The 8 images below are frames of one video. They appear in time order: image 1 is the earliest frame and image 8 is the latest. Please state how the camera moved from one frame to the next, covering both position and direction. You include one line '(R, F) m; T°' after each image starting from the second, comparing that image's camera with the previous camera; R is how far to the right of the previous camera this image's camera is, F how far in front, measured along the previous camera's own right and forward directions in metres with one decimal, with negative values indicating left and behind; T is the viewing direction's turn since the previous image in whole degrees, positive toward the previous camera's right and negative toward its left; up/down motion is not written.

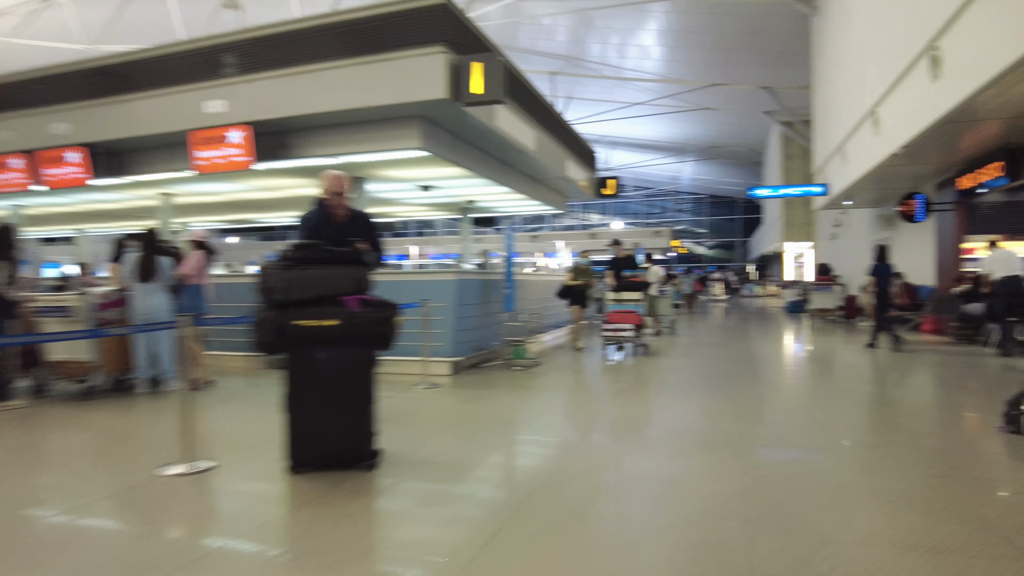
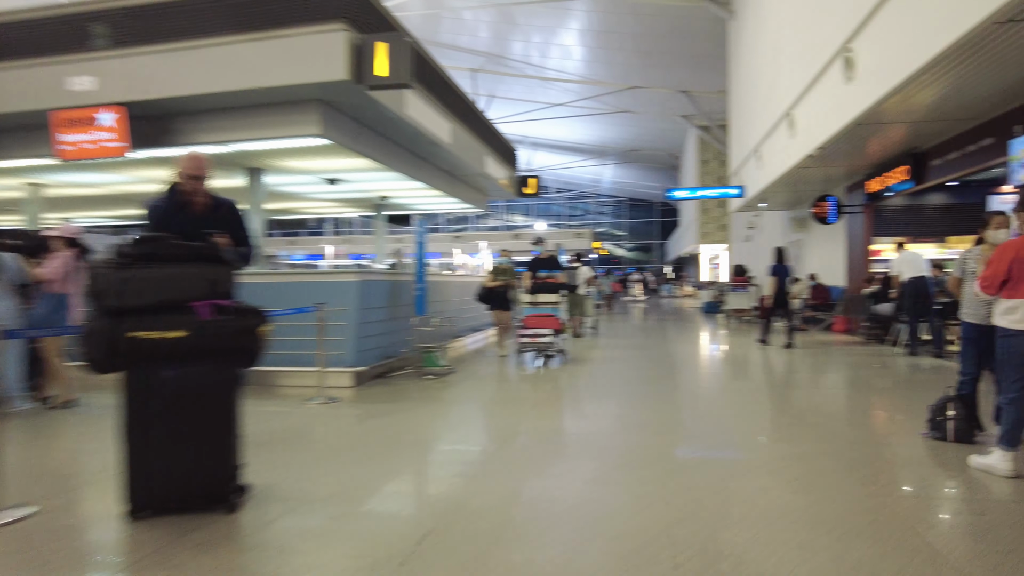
(+0.1, +0.4) m; +7°
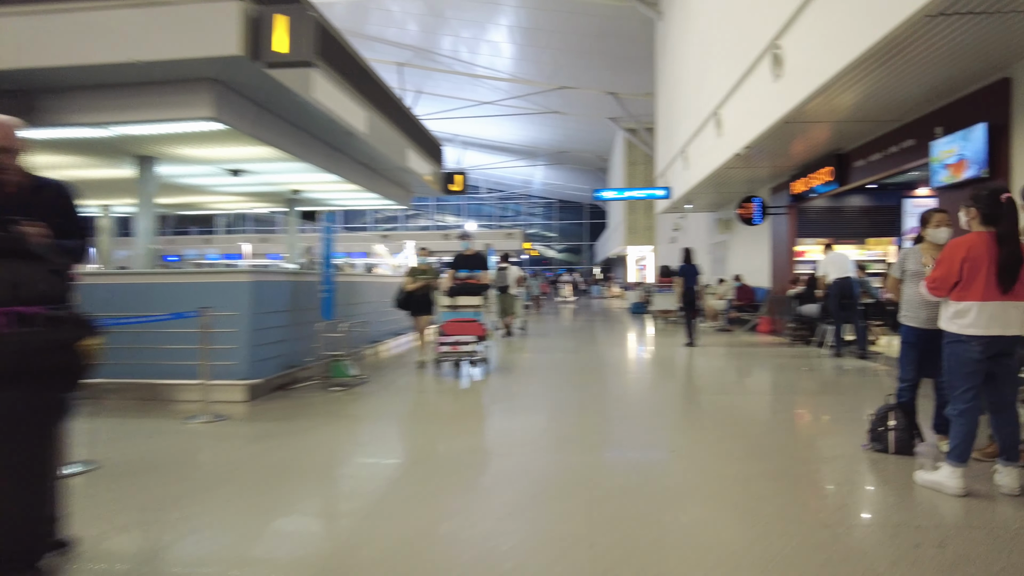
(+0.1, +0.4) m; +6°
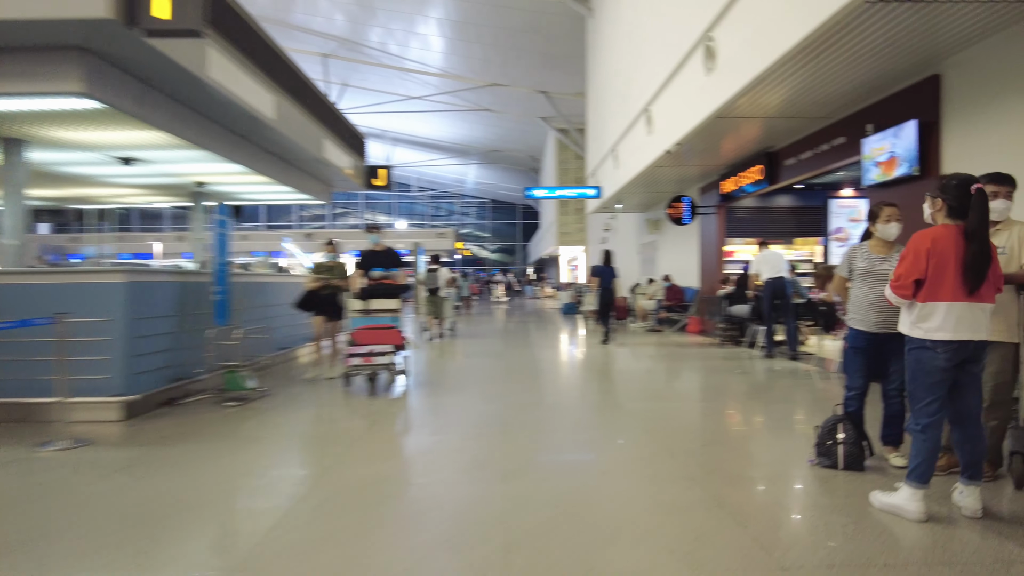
(+0.1, +0.4) m; +6°
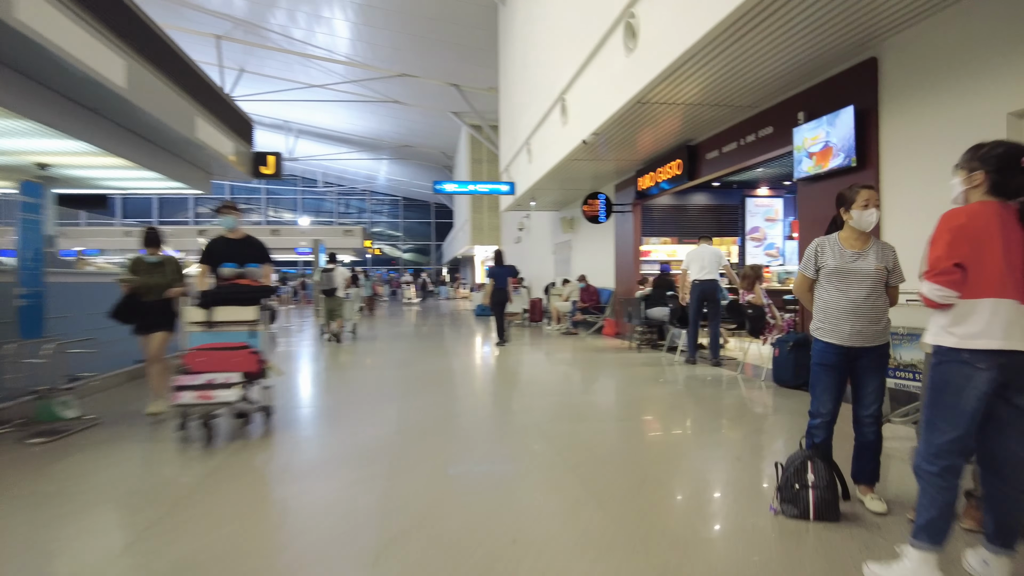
(+0.1, +0.7) m; +7°
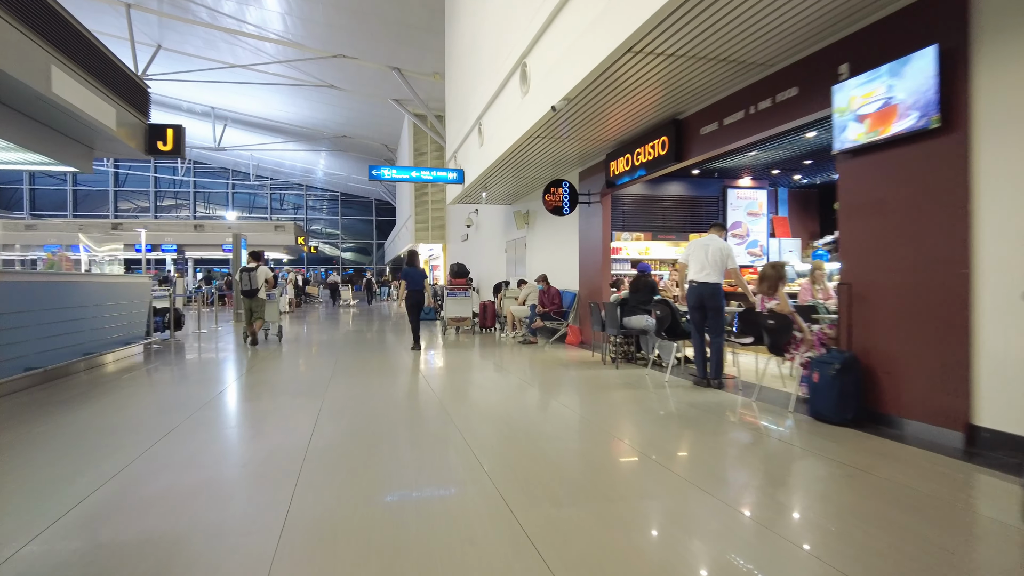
(-0.1, +1.3) m; +5°
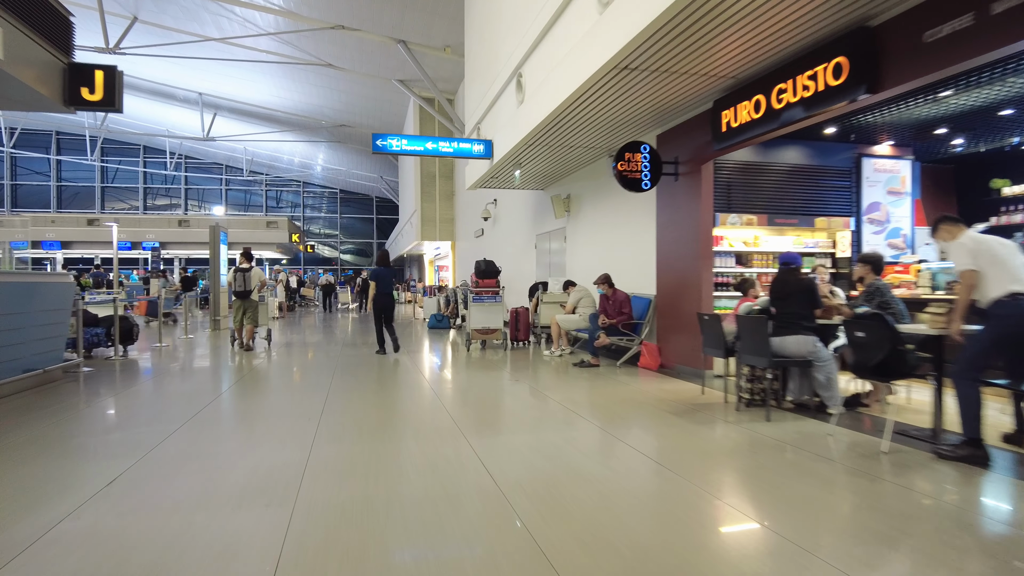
(-0.5, +2.1) m; 0°
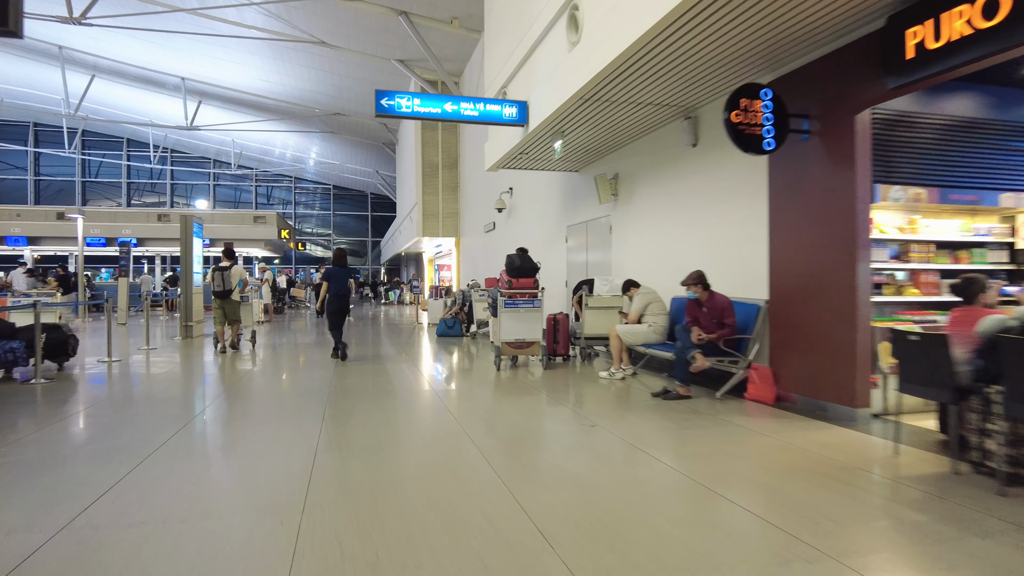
(-0.4, +1.6) m; +1°
